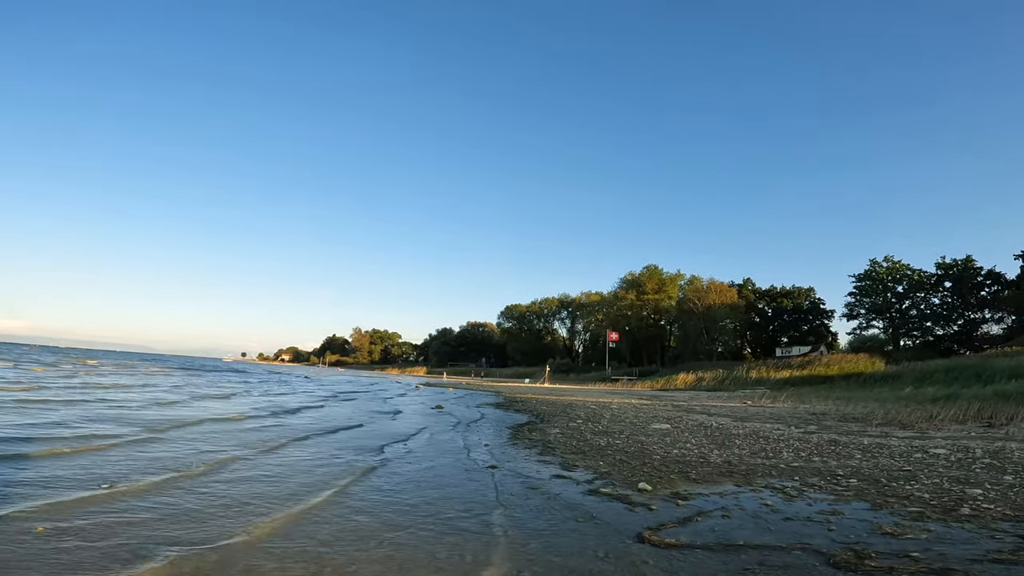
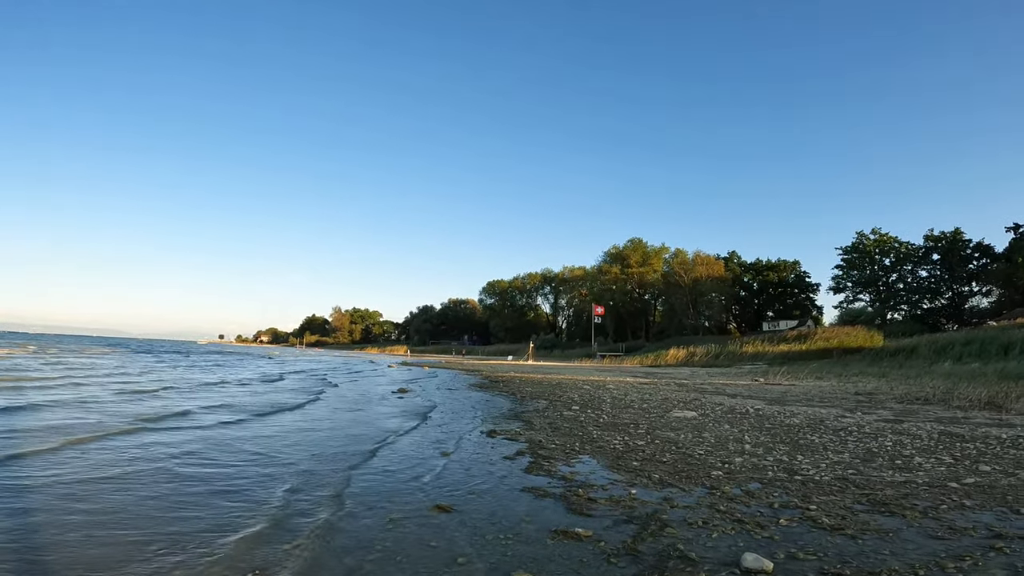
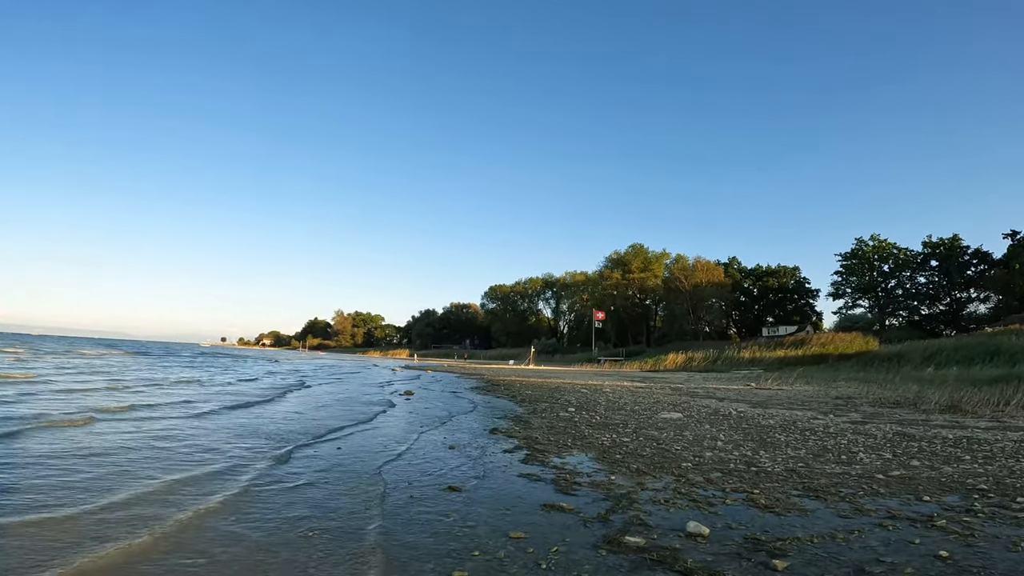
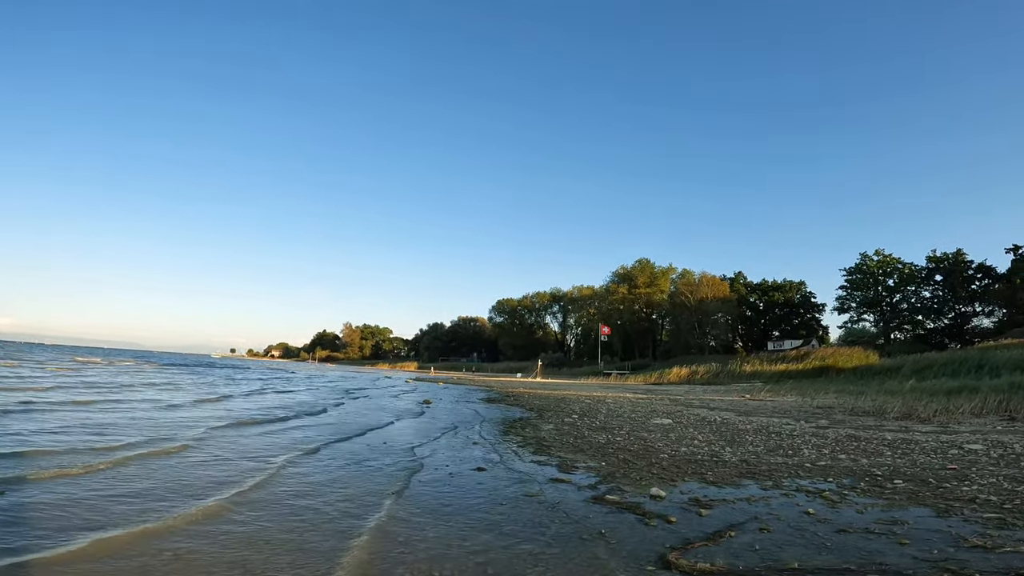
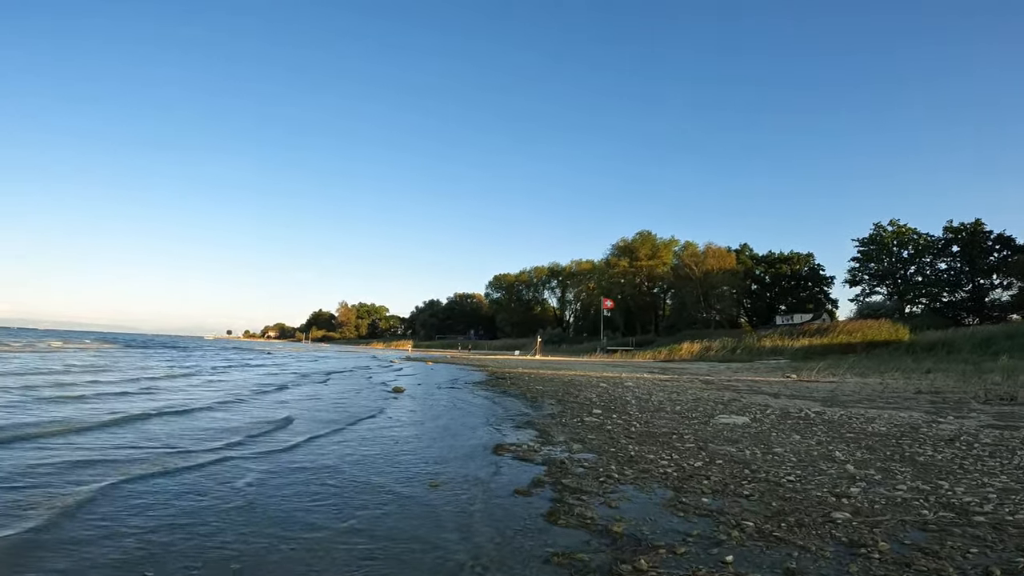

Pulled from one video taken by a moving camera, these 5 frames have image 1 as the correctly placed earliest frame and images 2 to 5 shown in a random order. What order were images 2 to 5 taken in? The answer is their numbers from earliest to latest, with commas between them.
4, 3, 2, 5
